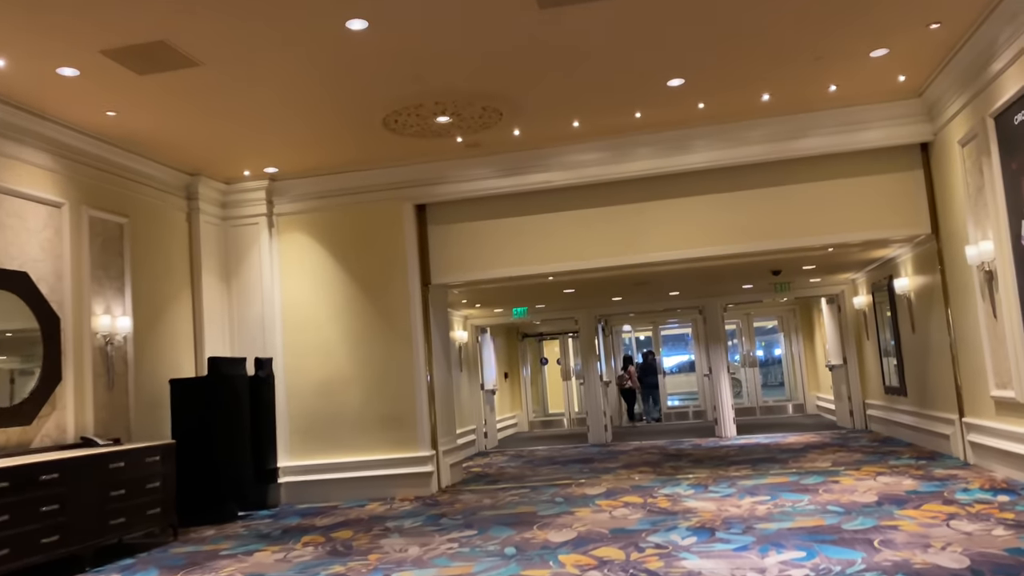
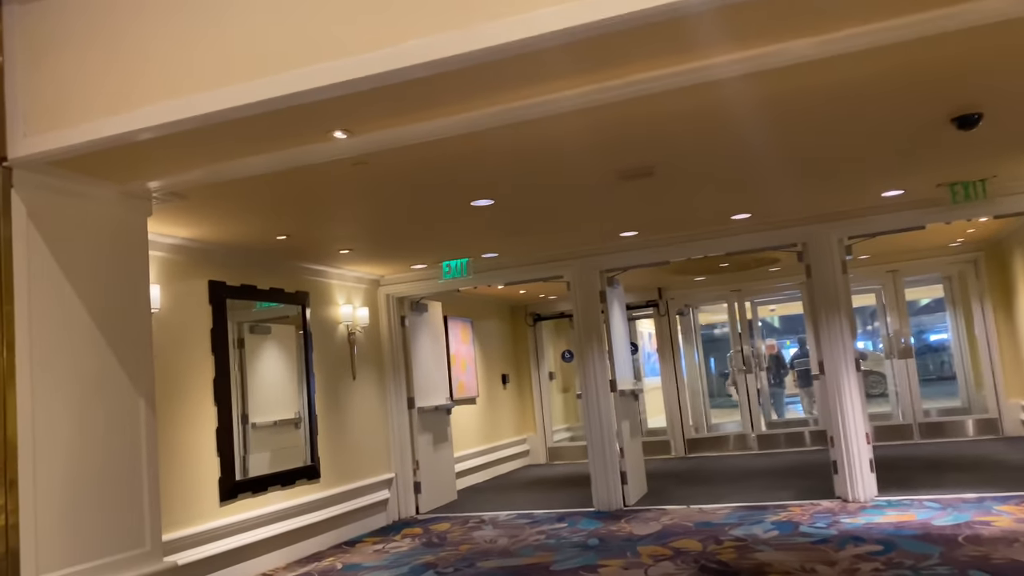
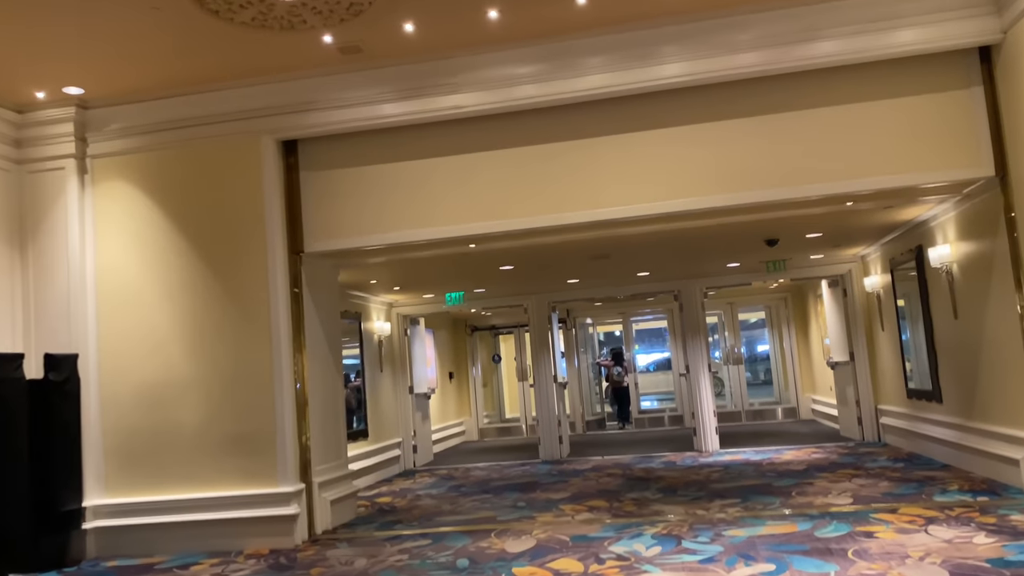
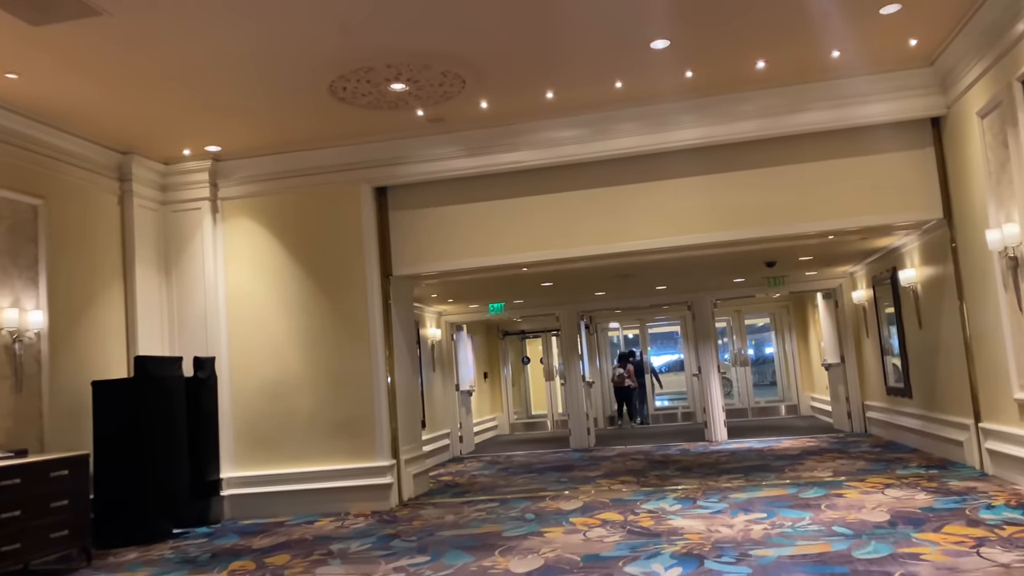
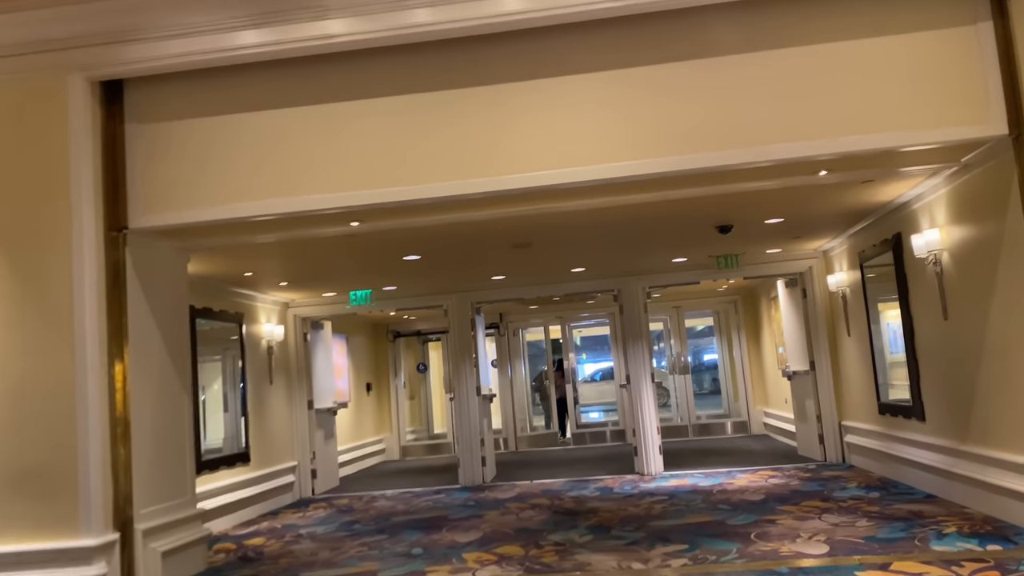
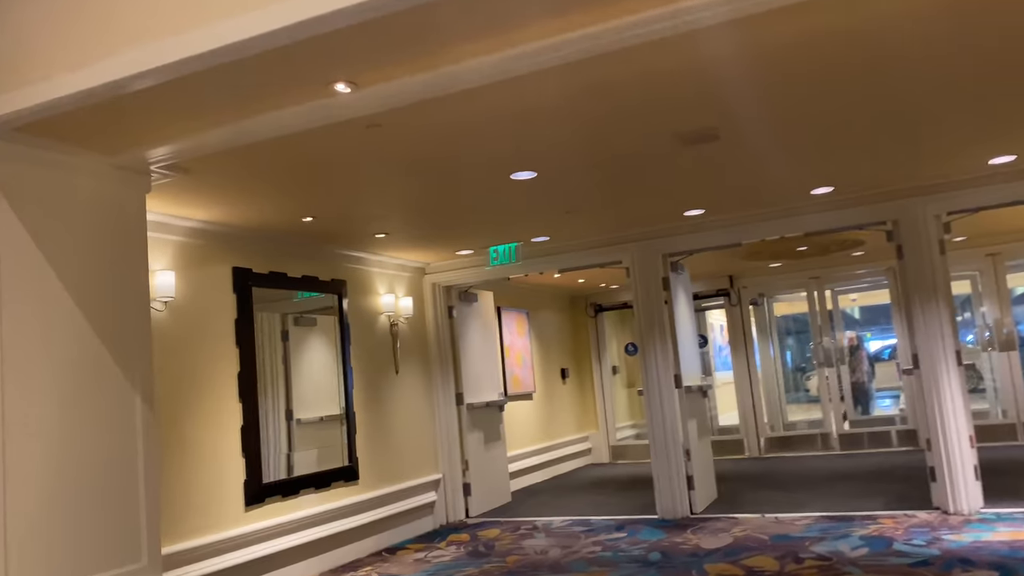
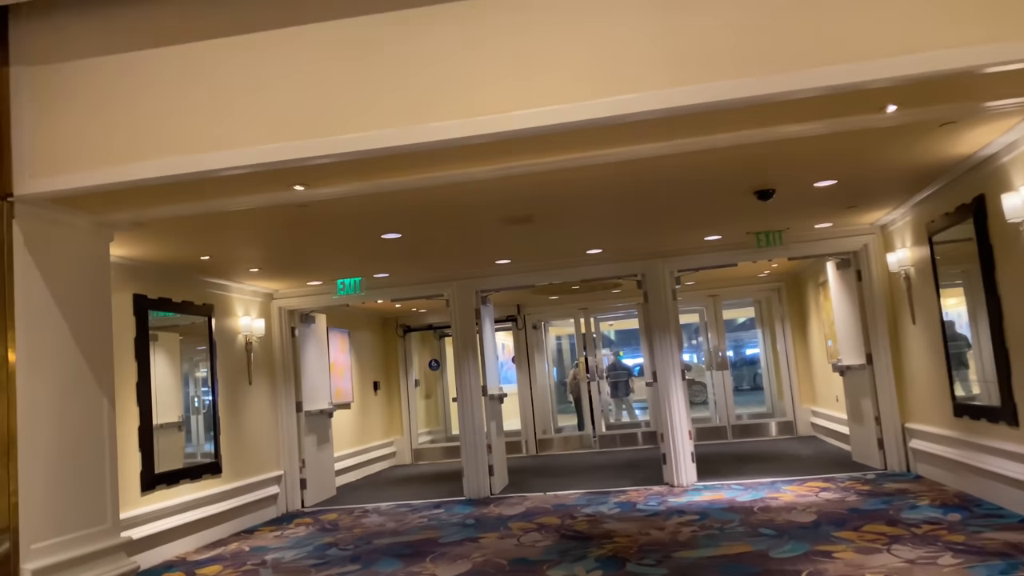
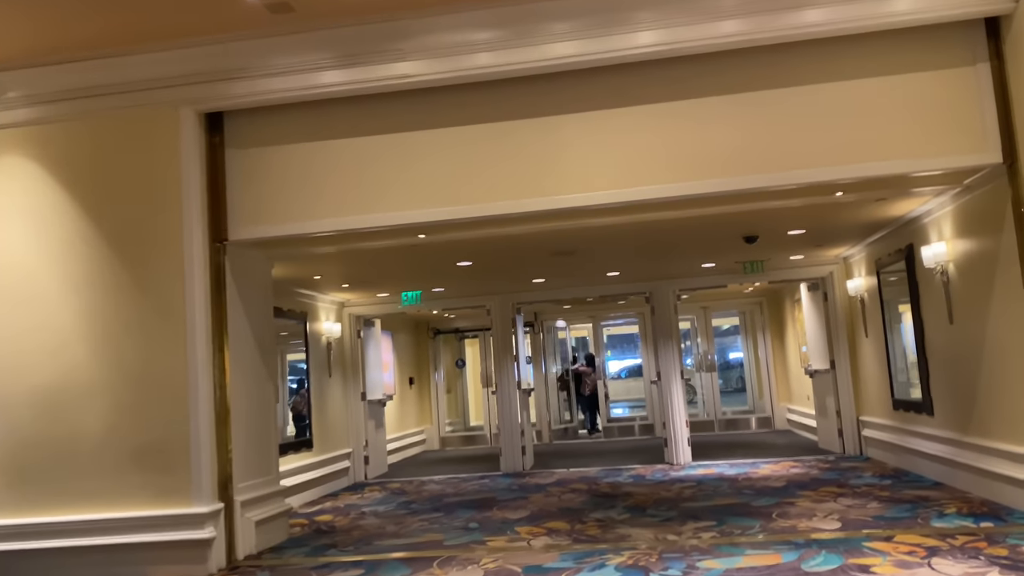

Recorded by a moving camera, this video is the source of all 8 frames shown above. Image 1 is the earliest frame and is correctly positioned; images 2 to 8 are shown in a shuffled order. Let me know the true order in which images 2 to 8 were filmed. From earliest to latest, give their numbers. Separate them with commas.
4, 3, 8, 5, 7, 2, 6
